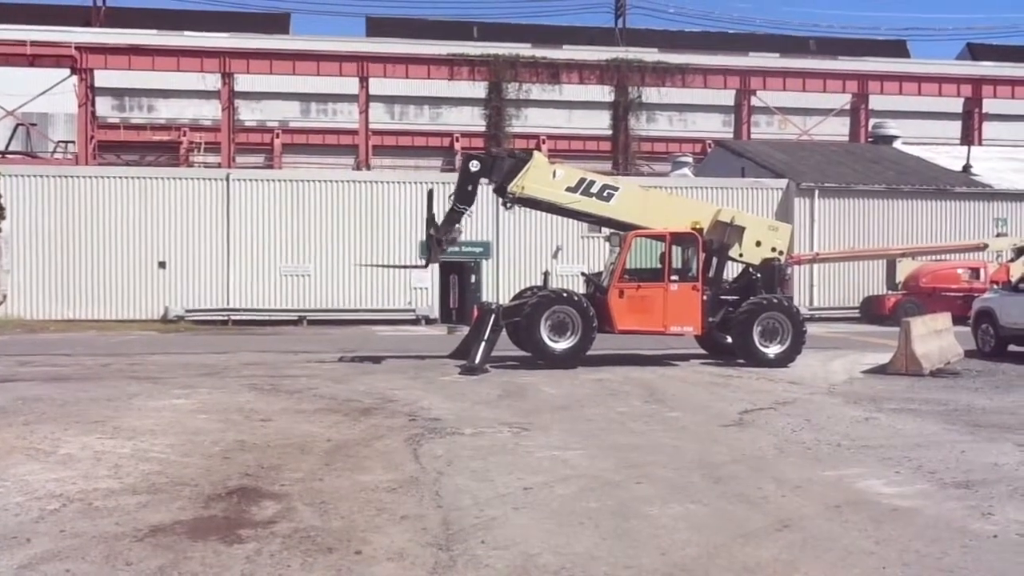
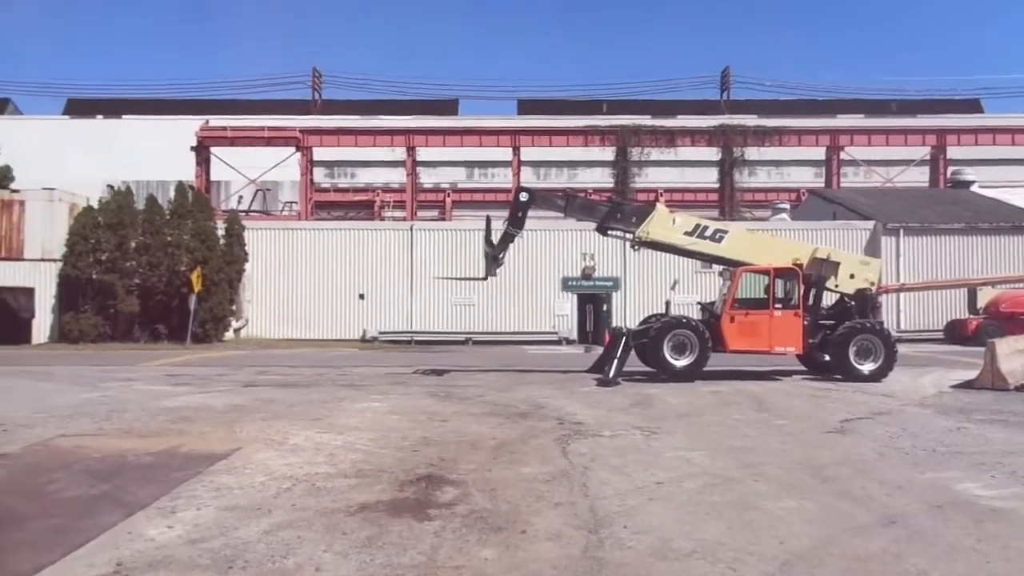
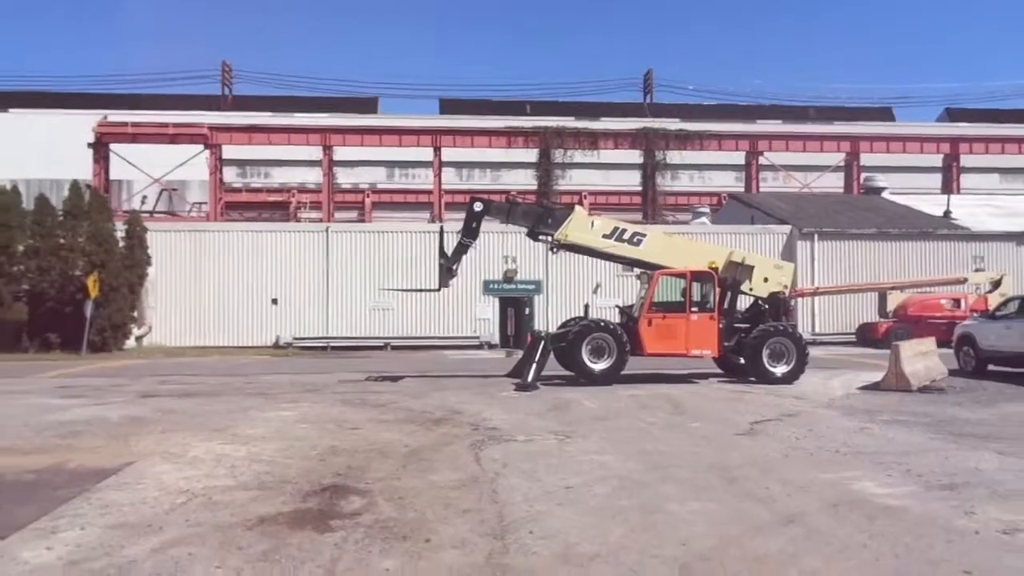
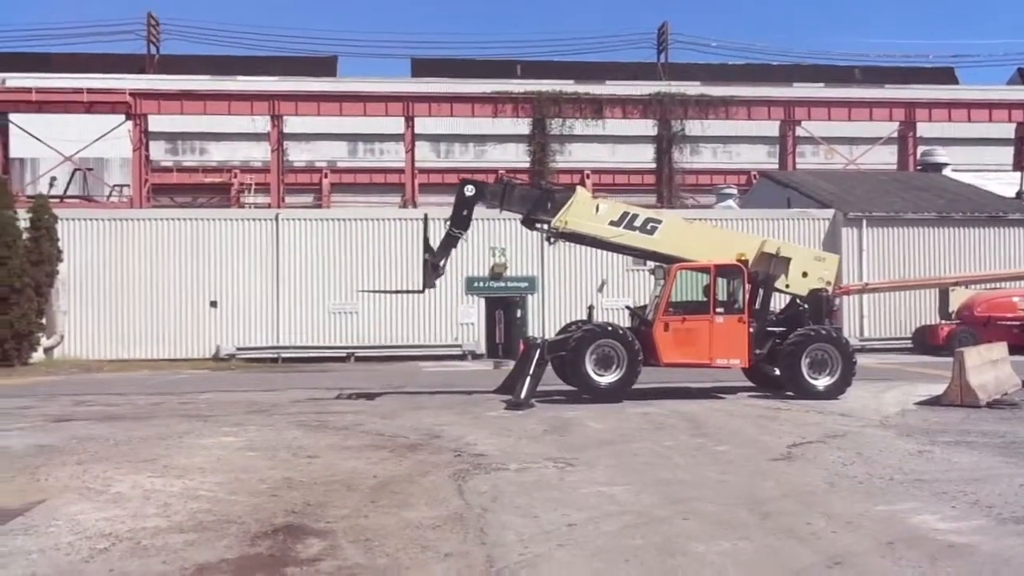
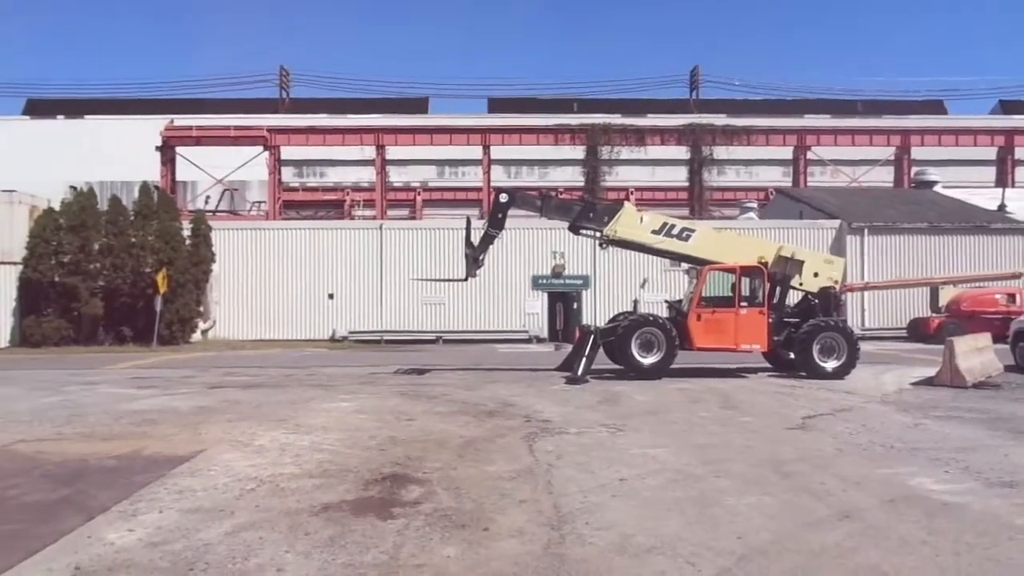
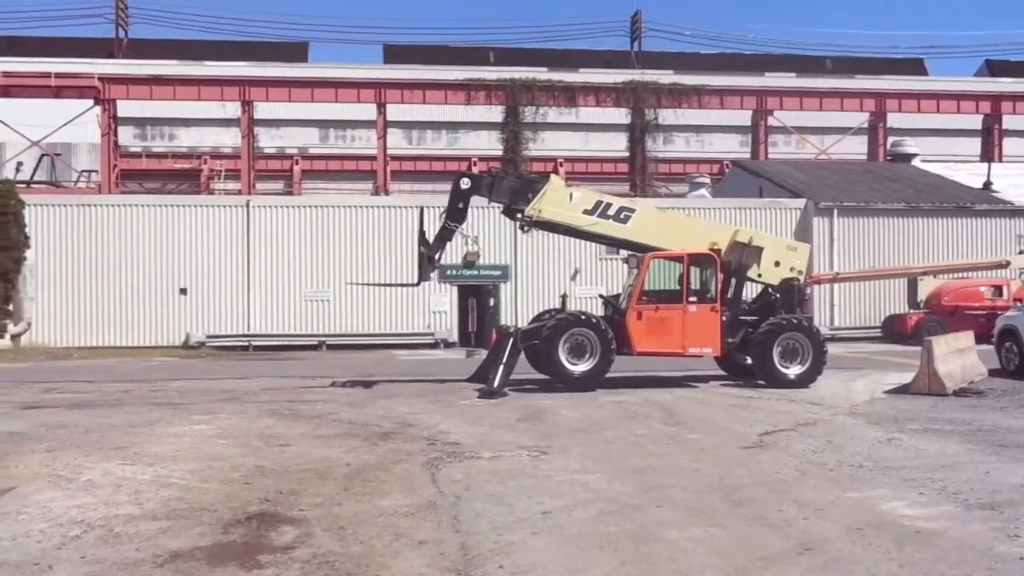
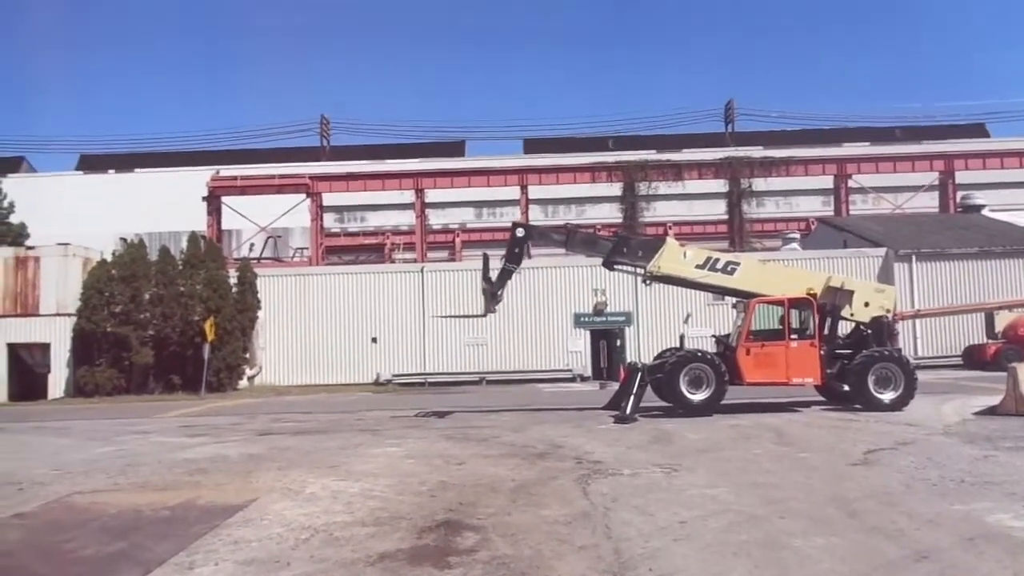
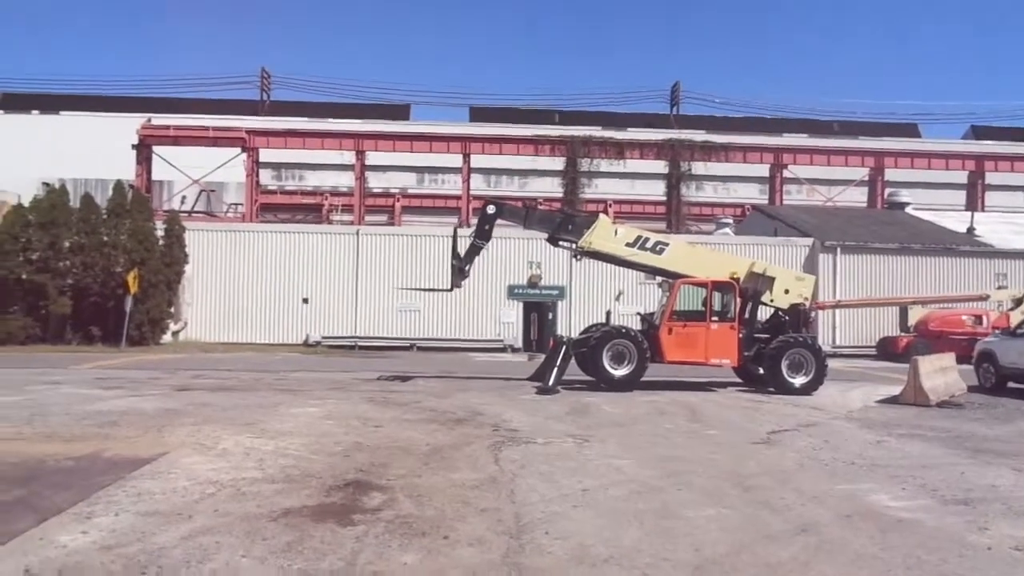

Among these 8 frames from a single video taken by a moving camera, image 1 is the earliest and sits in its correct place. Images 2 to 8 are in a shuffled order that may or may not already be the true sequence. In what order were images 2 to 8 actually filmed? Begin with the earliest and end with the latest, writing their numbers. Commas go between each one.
6, 4, 3, 8, 5, 2, 7
